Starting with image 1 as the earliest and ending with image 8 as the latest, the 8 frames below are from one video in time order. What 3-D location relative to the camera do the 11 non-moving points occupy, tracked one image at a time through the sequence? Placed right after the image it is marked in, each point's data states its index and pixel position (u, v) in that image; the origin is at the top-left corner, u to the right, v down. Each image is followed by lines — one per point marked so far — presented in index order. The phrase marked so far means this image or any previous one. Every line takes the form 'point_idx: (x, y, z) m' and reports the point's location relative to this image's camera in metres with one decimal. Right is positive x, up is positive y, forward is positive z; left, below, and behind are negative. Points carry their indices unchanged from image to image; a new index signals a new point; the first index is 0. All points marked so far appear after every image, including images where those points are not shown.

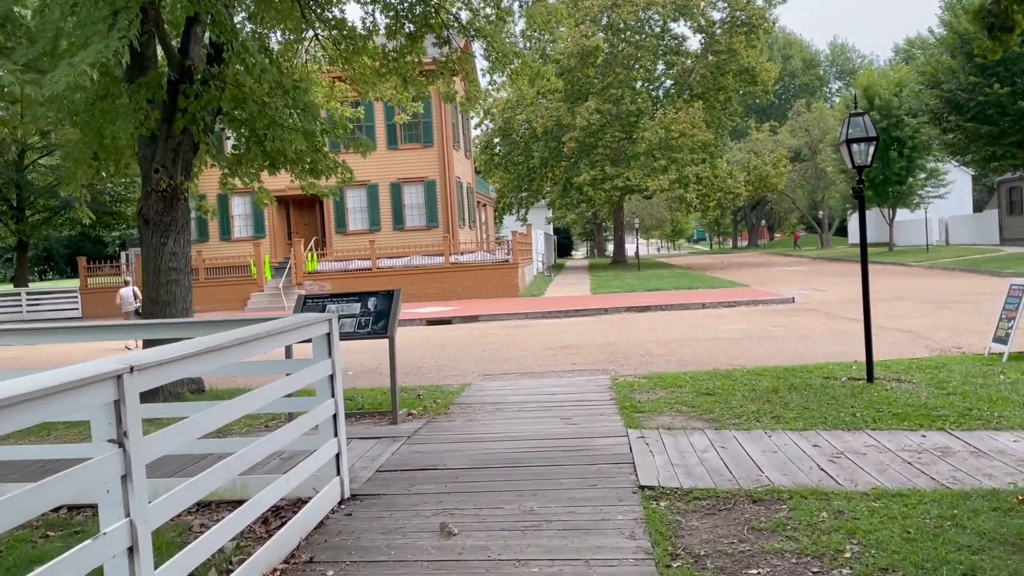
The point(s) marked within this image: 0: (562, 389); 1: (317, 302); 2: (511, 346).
0: (+0.5, -1.1, +8.8) m
1: (-1.7, -0.1, +7.4) m
2: (0.0, -1.0, +14.1) m
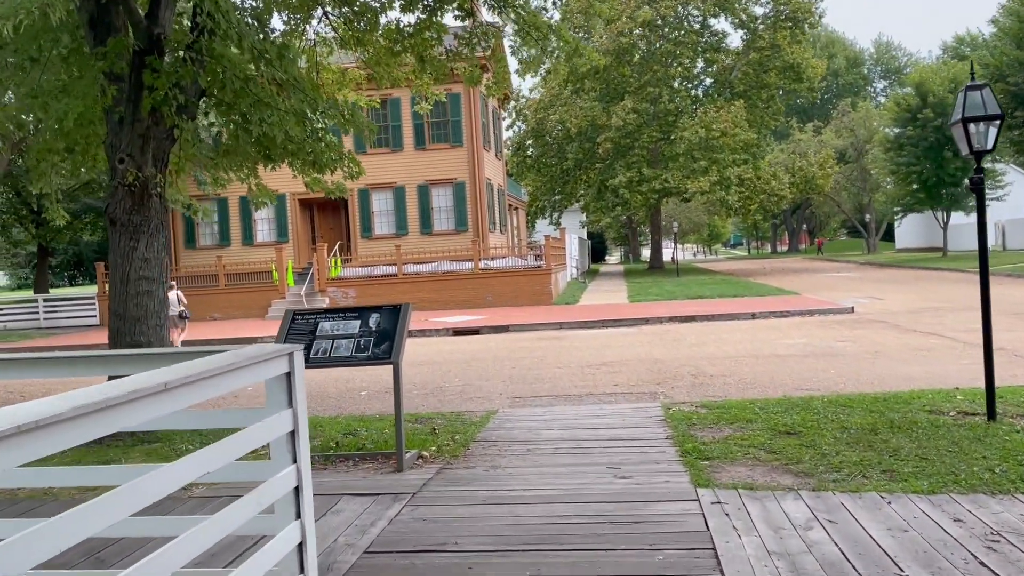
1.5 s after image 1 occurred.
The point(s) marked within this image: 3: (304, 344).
0: (+0.8, -1.2, +7.4) m
1: (-1.5, -0.2, +6.1) m
2: (+0.5, -1.1, +12.7) m
3: (-1.5, -0.4, +6.0) m
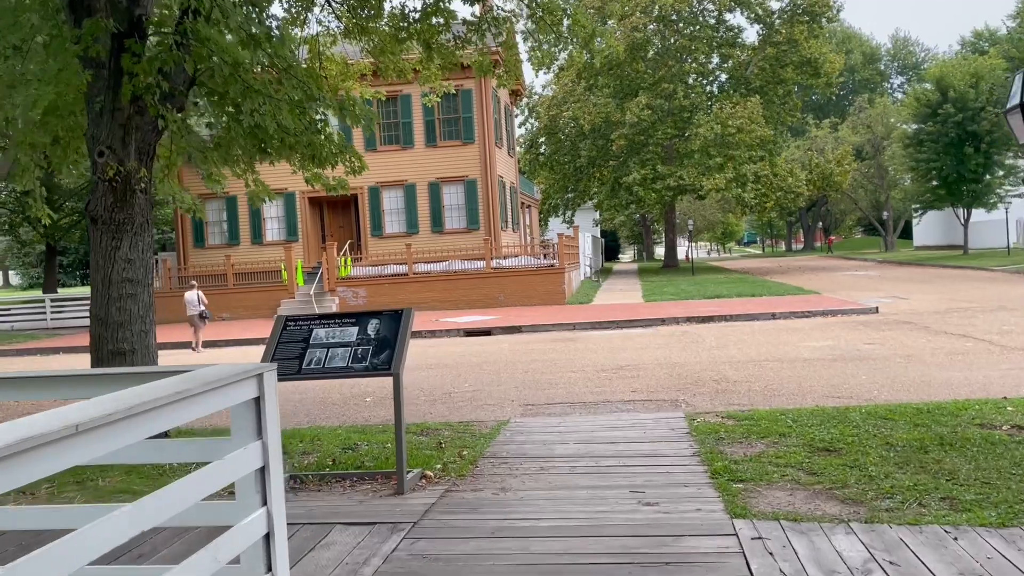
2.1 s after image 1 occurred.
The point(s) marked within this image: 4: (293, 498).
0: (+0.9, -1.2, +6.8) m
1: (-1.4, -0.3, +5.6) m
2: (+0.7, -1.1, +12.1) m
3: (-1.4, -0.4, +5.4) m
4: (-1.4, -1.3, +5.2) m
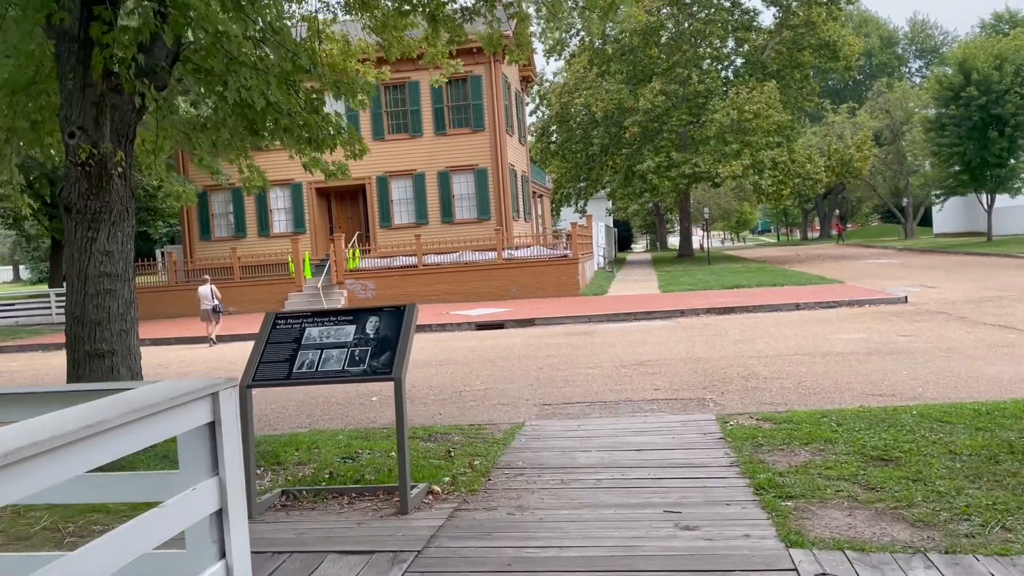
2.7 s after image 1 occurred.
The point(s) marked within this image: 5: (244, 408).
0: (+1.1, -1.1, +6.2) m
1: (-1.3, -0.2, +5.0) m
2: (+0.9, -1.0, +11.5) m
3: (-1.3, -0.4, +4.9) m
4: (-1.3, -1.3, +4.6) m
5: (-1.5, -0.7, +4.8) m
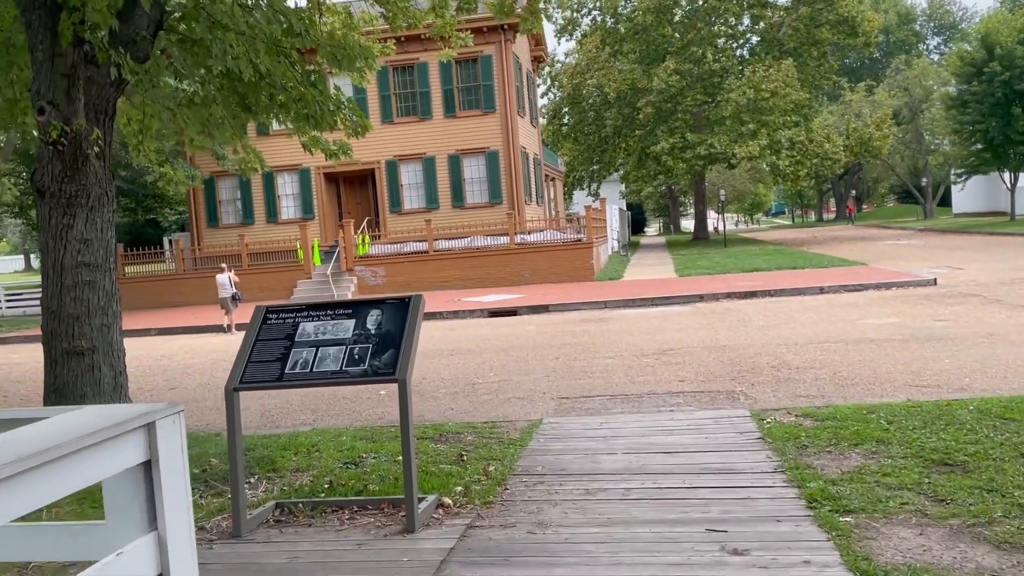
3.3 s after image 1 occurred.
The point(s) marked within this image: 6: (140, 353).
0: (+1.2, -1.0, +5.7) m
1: (-1.2, -0.2, +4.5) m
2: (+1.1, -0.8, +11.0) m
3: (-1.2, -0.4, +4.3) m
4: (-1.2, -1.2, +4.1) m
5: (-1.4, -0.6, +4.2) m
6: (-6.6, -1.1, +14.8) m
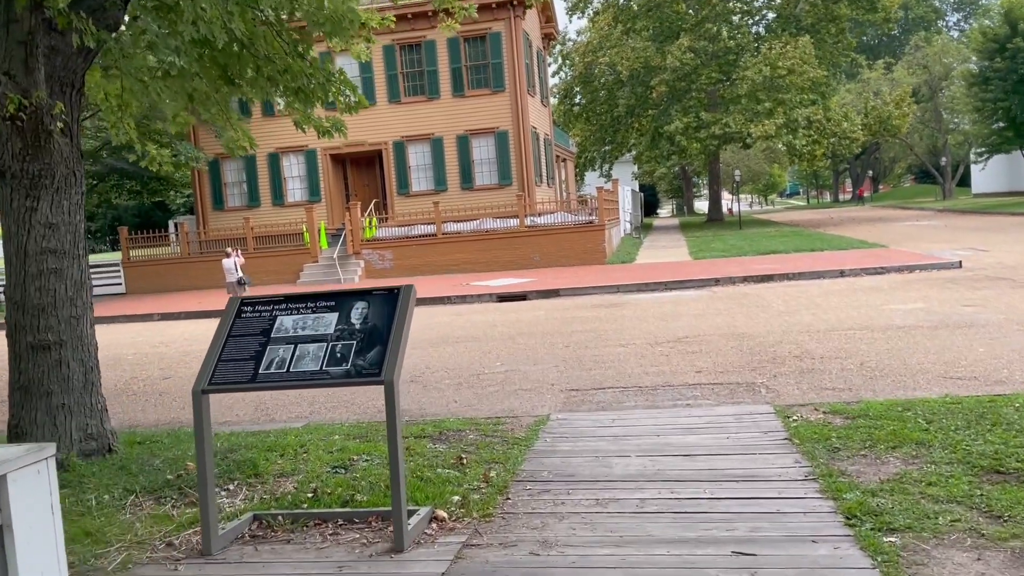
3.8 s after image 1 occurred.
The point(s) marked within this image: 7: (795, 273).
0: (+1.2, -1.0, +5.2) m
1: (-1.2, -0.1, +4.0) m
2: (+1.2, -0.6, +10.5) m
3: (-1.2, -0.3, +3.9) m
4: (-1.2, -1.2, +3.7) m
5: (-1.4, -0.6, +3.8) m
6: (-6.5, -0.9, +14.5) m
7: (+5.5, +0.3, +16.2) m
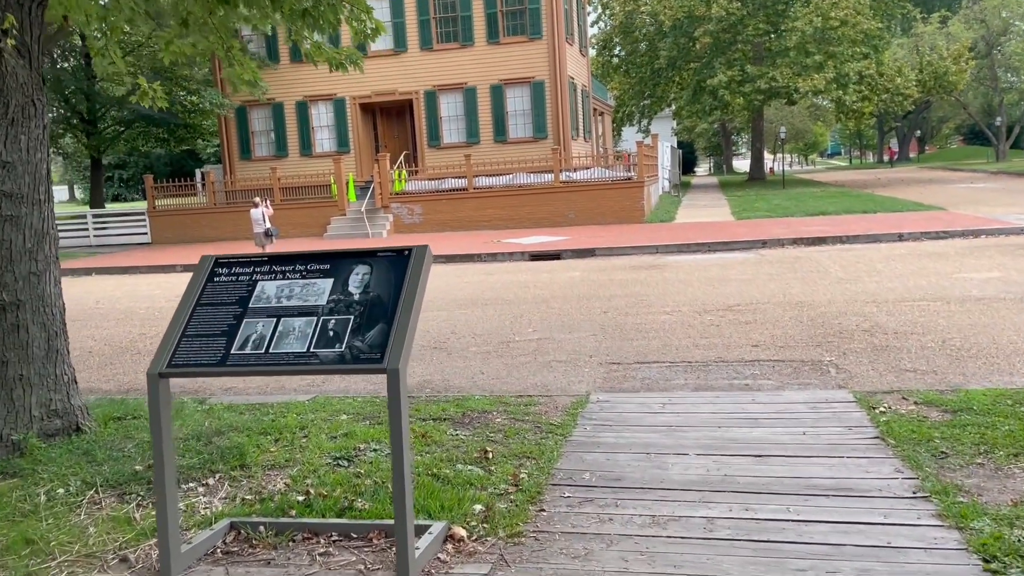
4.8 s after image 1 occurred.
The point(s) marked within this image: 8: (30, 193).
0: (+1.4, -0.8, +4.4) m
1: (-1.1, +0.1, +3.2) m
2: (+1.6, -0.2, +9.6) m
3: (-1.1, -0.1, +3.1) m
4: (-1.0, -1.0, +3.0) m
5: (-1.3, -0.4, +3.0) m
6: (-5.9, -0.1, +13.9) m
7: (+6.1, +0.9, +15.1) m
8: (-2.5, +0.5, +4.2) m
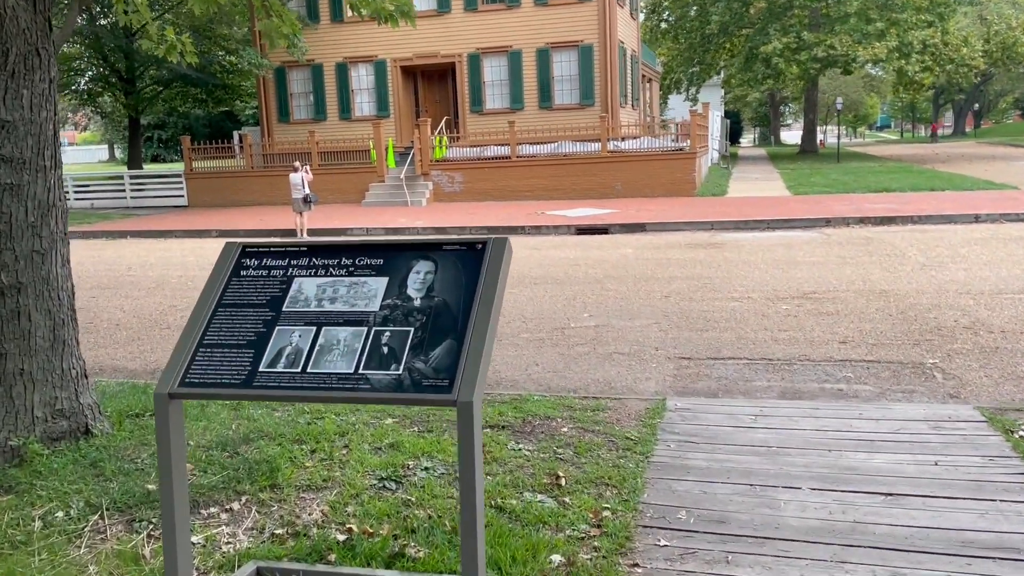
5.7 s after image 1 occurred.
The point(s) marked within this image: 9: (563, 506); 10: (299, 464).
0: (+1.7, -0.8, +3.7) m
1: (-0.8, +0.1, +2.6) m
2: (+2.1, 0.0, +8.9) m
3: (-0.8, -0.1, +2.5) m
4: (-0.8, -1.0, +2.4) m
5: (-1.0, -0.4, +2.4) m
6: (-5.2, +0.5, +13.4) m
7: (+6.9, +1.2, +14.1) m
8: (-2.1, +0.6, +3.6) m
9: (+0.2, -0.9, +3.3) m
10: (-0.9, -0.8, +3.6) m
